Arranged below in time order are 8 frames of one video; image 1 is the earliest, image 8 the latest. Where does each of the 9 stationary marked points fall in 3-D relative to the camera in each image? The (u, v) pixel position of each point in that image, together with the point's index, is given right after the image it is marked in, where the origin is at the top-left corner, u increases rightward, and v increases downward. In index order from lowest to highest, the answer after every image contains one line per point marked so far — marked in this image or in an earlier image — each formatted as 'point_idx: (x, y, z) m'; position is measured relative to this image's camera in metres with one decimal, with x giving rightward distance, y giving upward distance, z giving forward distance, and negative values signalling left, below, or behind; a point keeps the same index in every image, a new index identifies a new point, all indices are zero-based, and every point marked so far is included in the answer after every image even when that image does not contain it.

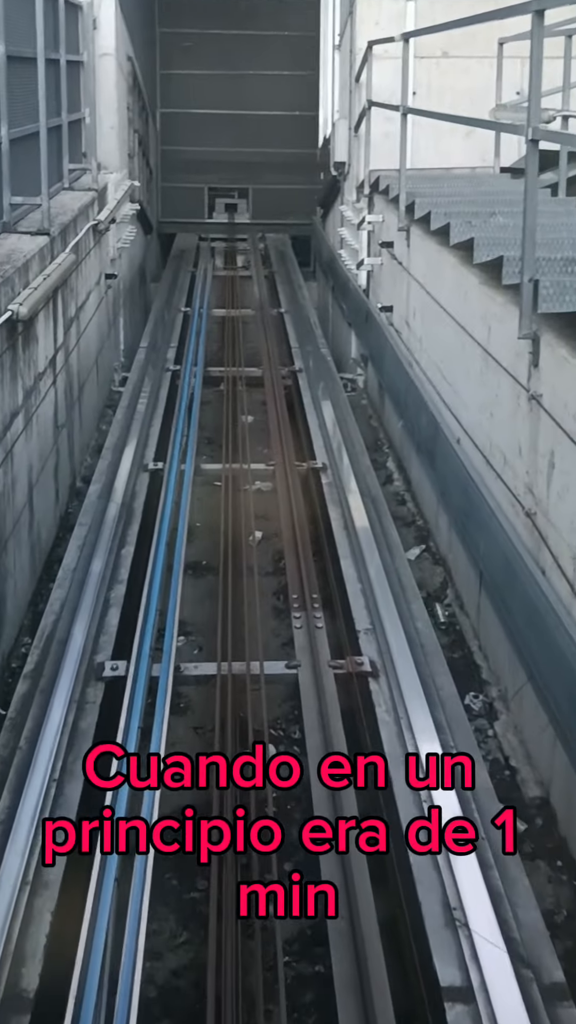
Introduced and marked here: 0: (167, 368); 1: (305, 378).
0: (-0.8, +0.9, +5.9) m
1: (+0.1, +0.9, +6.0) m
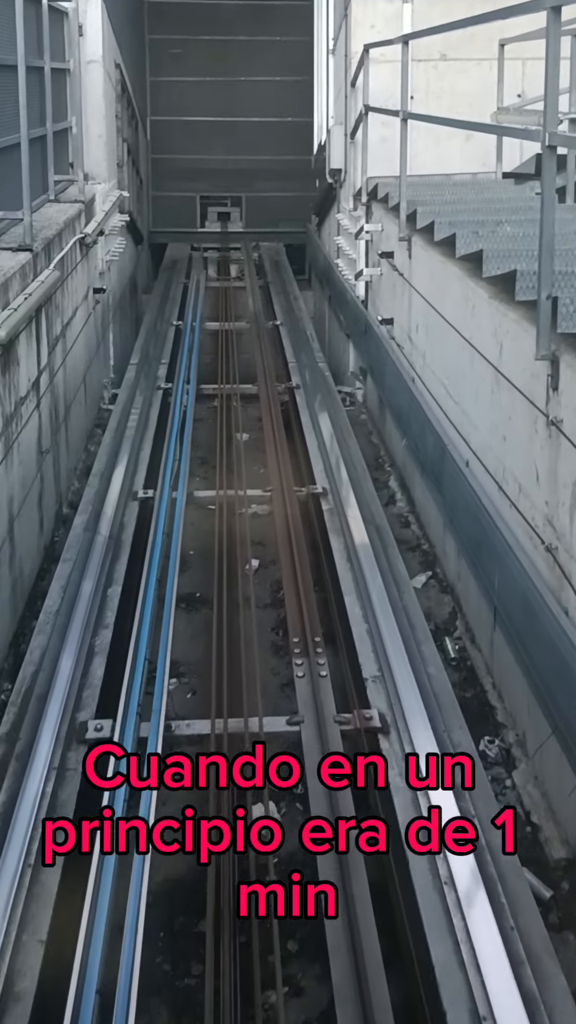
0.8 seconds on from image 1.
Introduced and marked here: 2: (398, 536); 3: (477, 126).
0: (-0.8, +0.8, +5.7) m
1: (+0.1, +0.7, +5.8) m
2: (+0.5, -0.1, +4.4) m
3: (+0.8, +1.6, +3.8) m
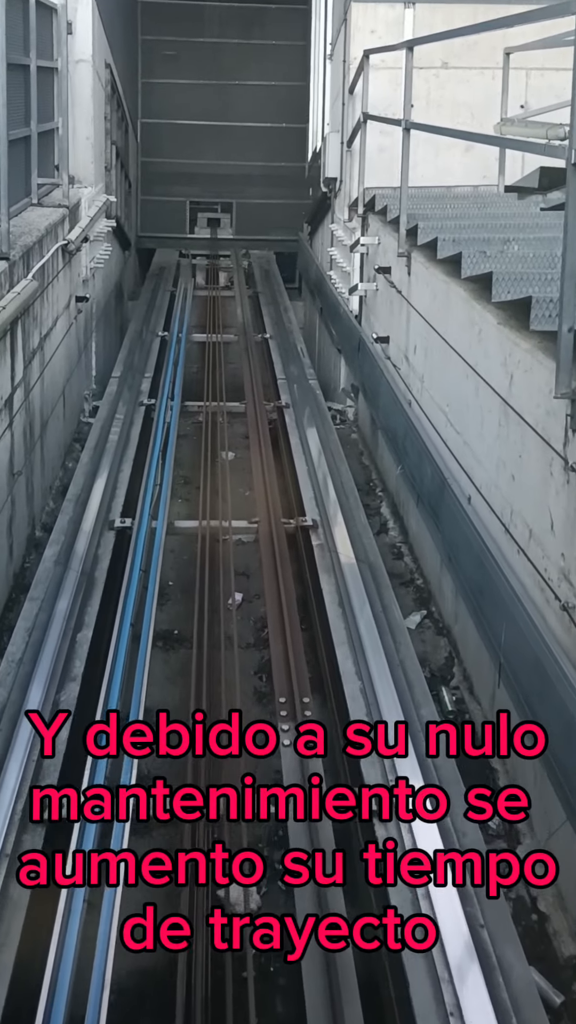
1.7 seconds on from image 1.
0: (-0.9, +0.7, +5.4) m
1: (0.0, +0.6, +5.6) m
2: (+0.5, -0.3, +4.2) m
3: (+0.8, +1.4, +3.5) m
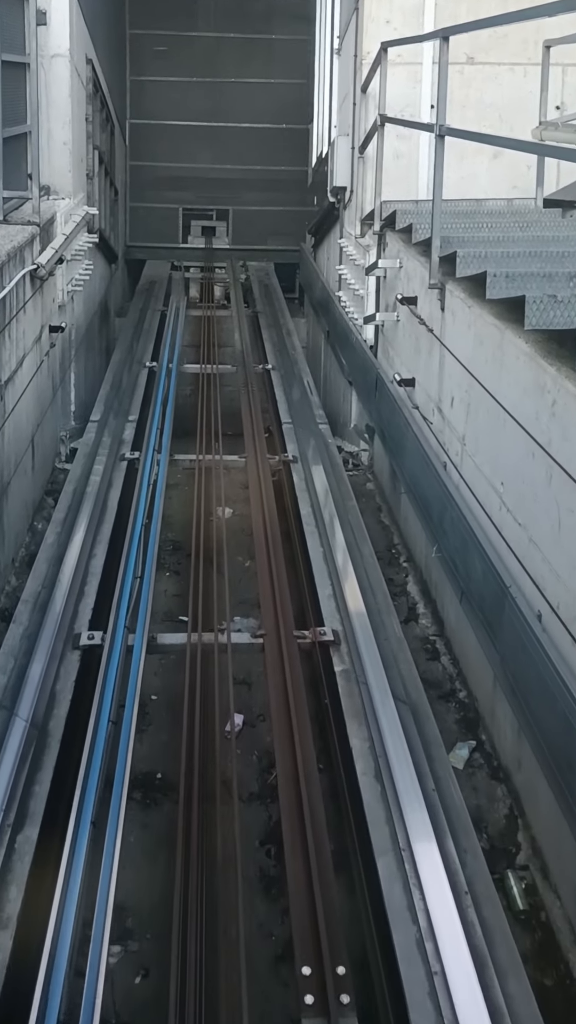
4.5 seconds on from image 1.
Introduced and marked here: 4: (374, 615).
0: (-0.8, +0.3, +4.6) m
1: (+0.1, +0.3, +4.8) m
2: (+0.5, -0.6, +3.4) m
3: (+0.8, +1.1, +2.8) m
4: (+0.3, -0.4, +3.2) m
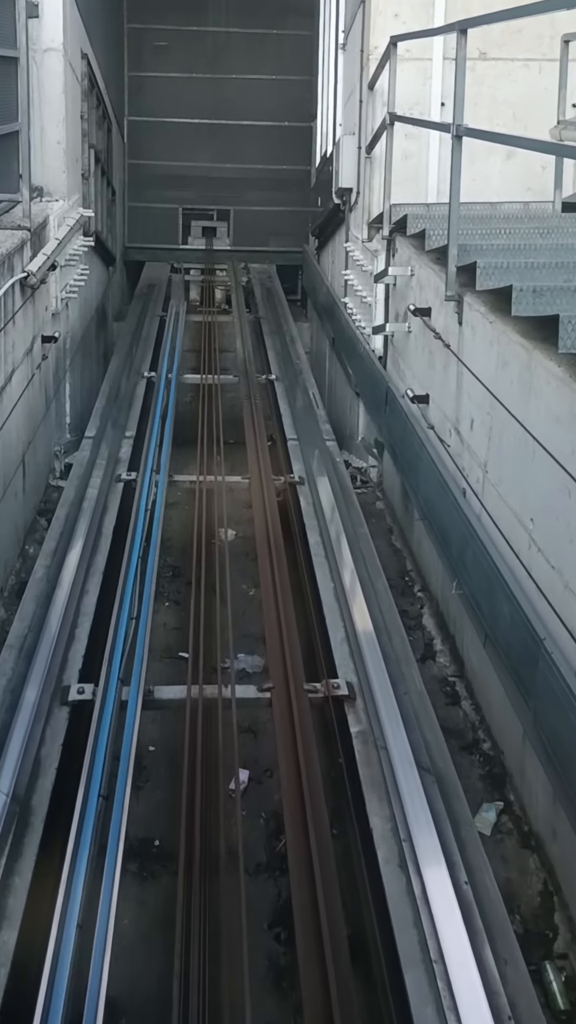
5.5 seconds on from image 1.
0: (-0.8, +0.2, +4.4) m
1: (+0.1, +0.1, +4.6) m
2: (+0.5, -0.7, +3.2) m
3: (+0.8, +1.0, +2.5) m
4: (+0.3, -0.5, +3.0) m
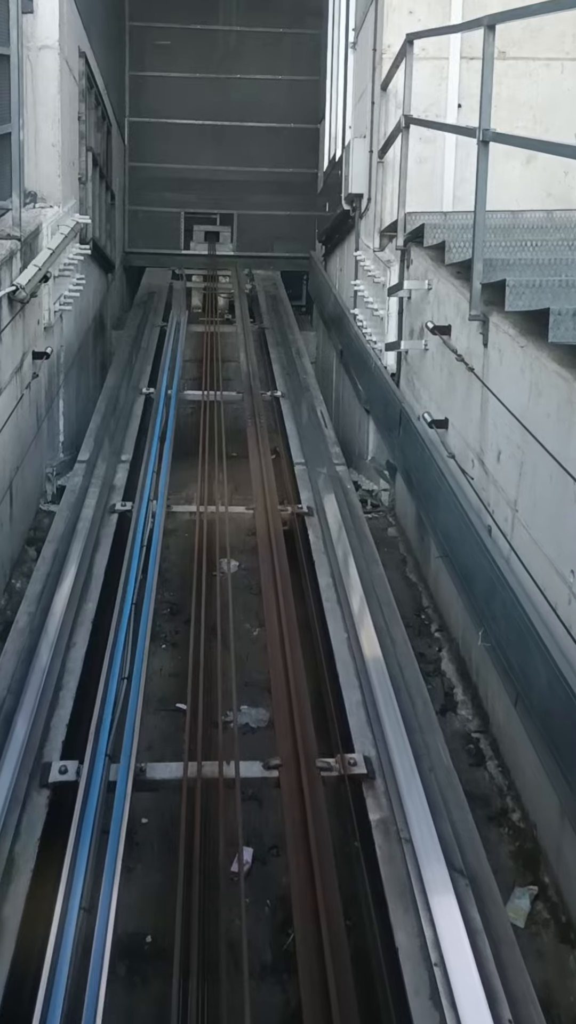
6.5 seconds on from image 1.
0: (-0.8, +0.1, +4.1) m
1: (+0.1, 0.0, +4.3) m
2: (+0.6, -0.9, +2.9) m
3: (+0.9, +0.8, +2.2) m
4: (+0.3, -0.6, +2.7) m
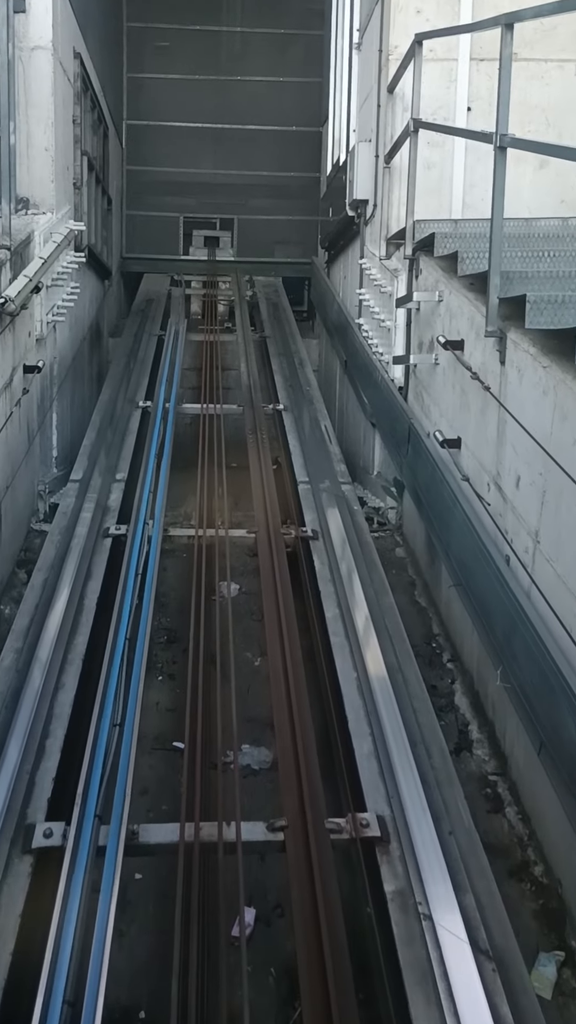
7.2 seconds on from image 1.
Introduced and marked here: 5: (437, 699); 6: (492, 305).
0: (-0.8, 0.0, +3.9) m
1: (+0.1, -0.1, +4.1) m
2: (+0.6, -0.9, +2.7) m
3: (+0.9, +0.7, +2.0) m
4: (+0.4, -0.7, +2.5) m
5: (+0.5, -0.7, +3.3) m
6: (+0.7, +0.7, +2.9) m
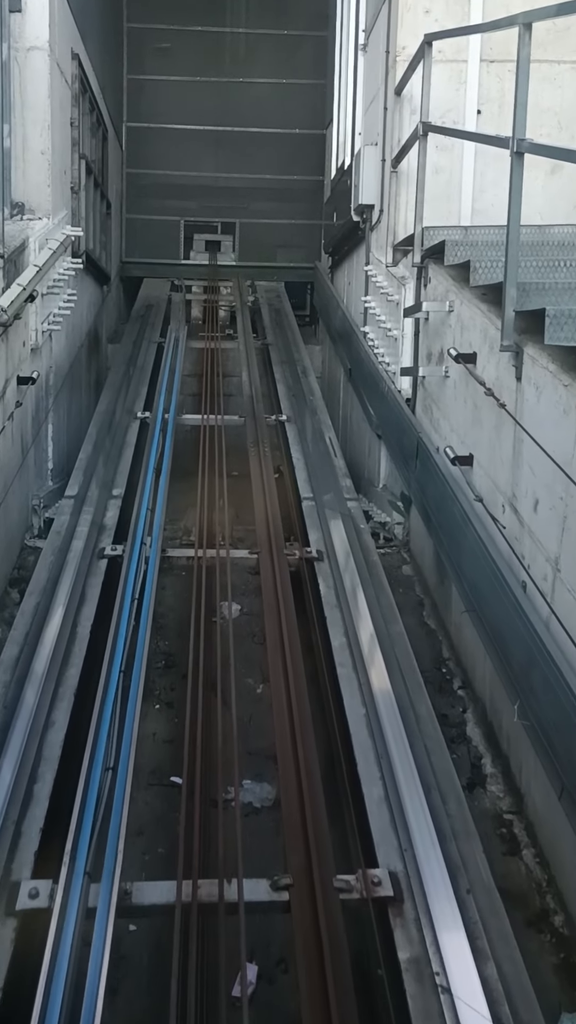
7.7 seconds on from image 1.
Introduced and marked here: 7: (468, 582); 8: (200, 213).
0: (-0.7, -0.1, +3.7) m
1: (+0.2, -0.2, +3.9) m
2: (+0.6, -1.0, +2.5) m
3: (+0.9, +0.7, +1.9) m
4: (+0.4, -0.8, +2.3) m
5: (+0.5, -0.7, +3.2) m
6: (+0.7, +0.6, +2.8) m
7: (+0.6, -0.2, +3.1) m
8: (-0.8, +2.8, +8.7) m
